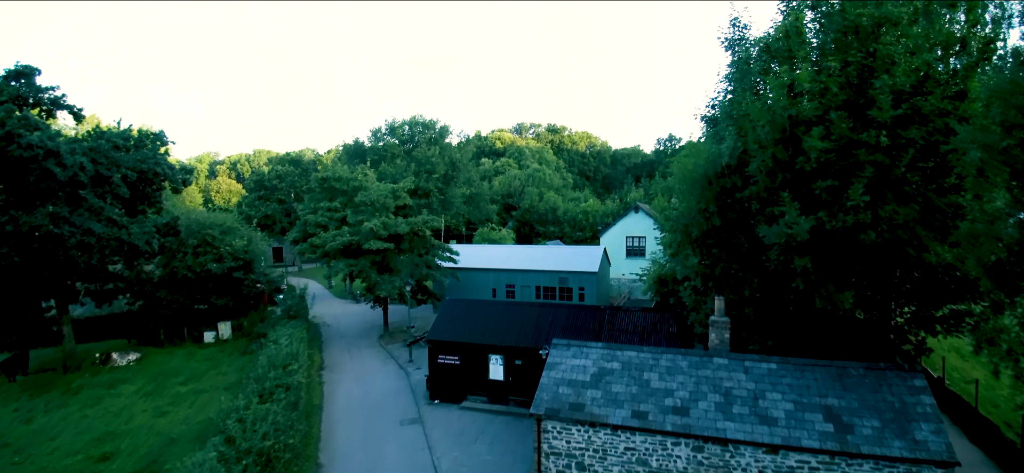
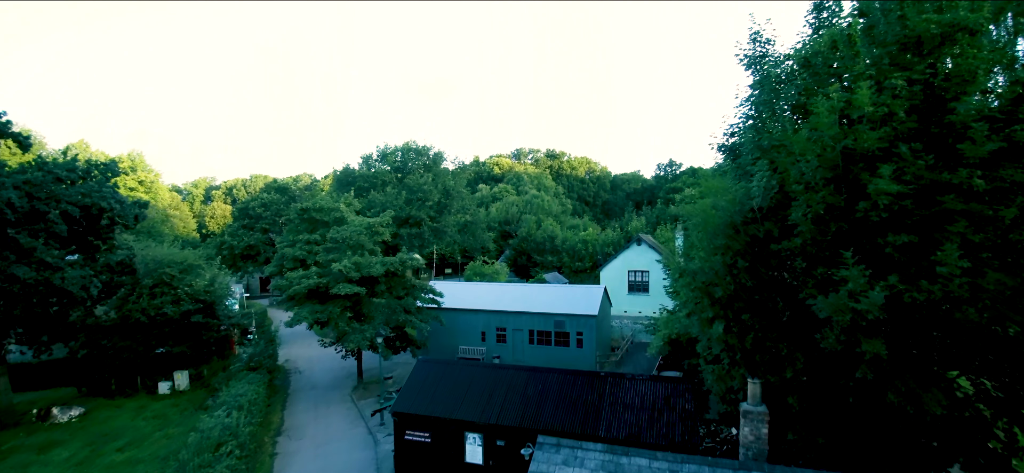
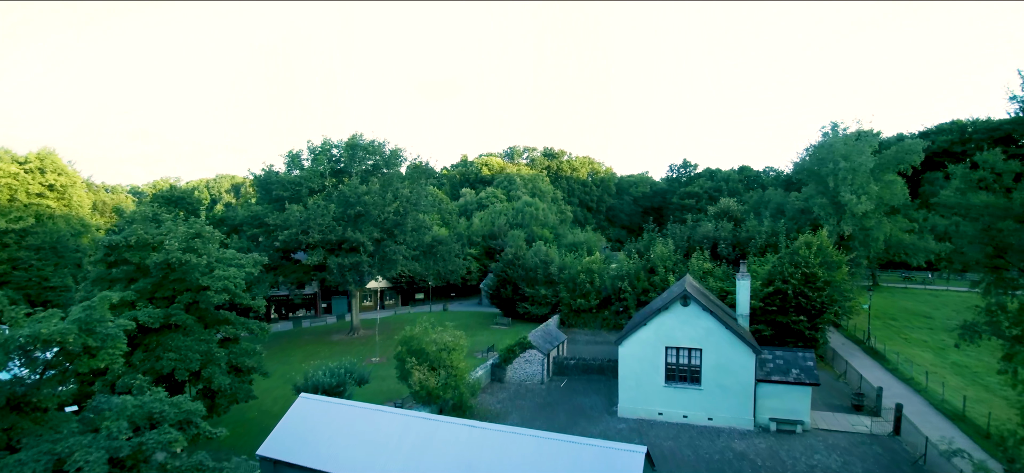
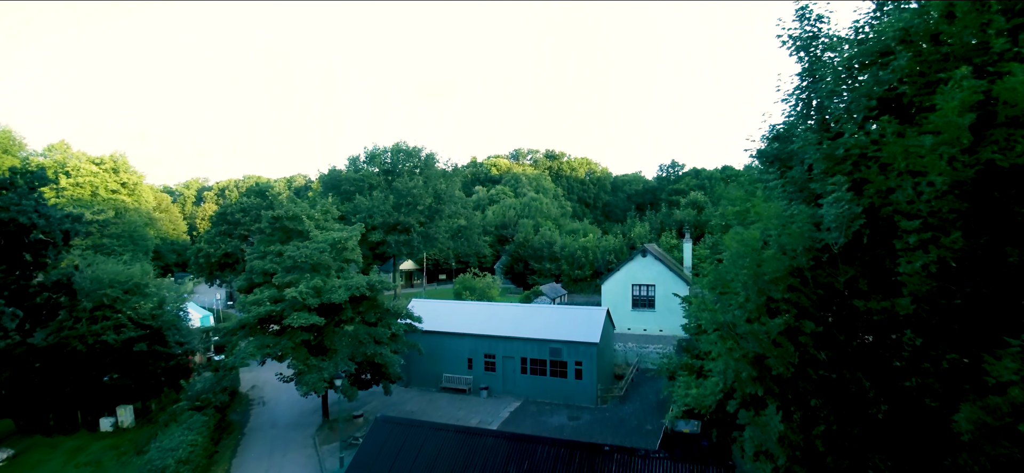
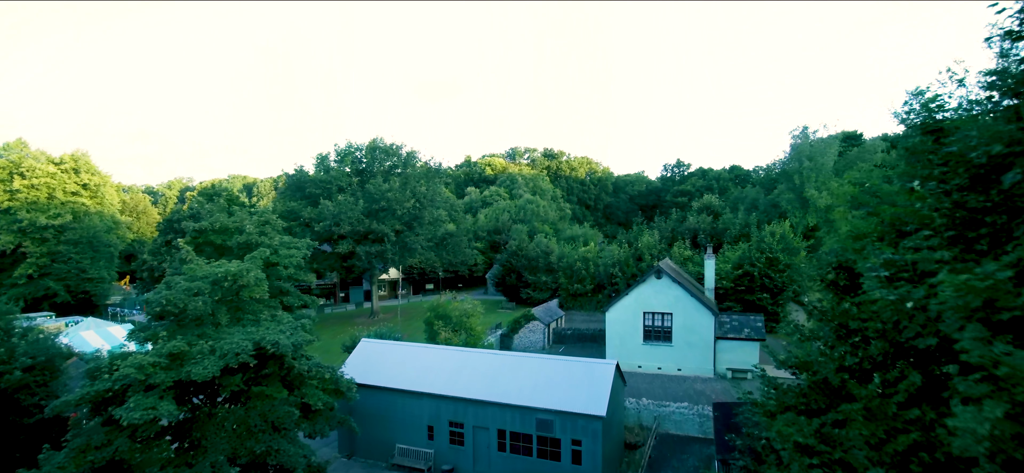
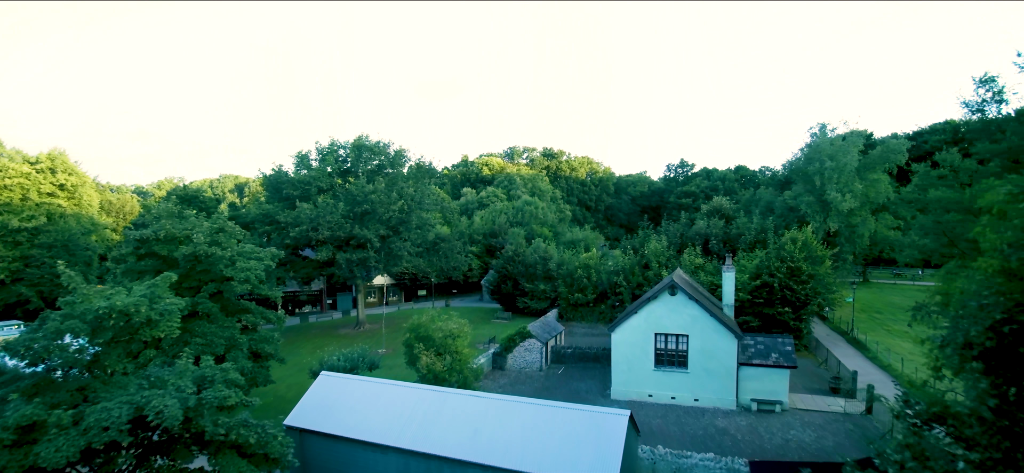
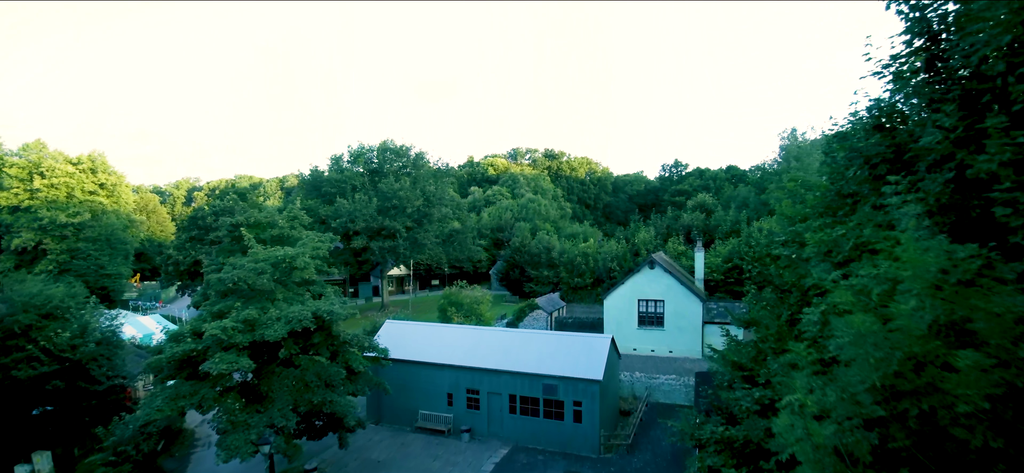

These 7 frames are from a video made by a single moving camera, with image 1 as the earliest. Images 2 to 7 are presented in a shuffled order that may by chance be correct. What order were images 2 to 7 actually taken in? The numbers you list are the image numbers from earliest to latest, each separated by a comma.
2, 4, 7, 5, 6, 3
